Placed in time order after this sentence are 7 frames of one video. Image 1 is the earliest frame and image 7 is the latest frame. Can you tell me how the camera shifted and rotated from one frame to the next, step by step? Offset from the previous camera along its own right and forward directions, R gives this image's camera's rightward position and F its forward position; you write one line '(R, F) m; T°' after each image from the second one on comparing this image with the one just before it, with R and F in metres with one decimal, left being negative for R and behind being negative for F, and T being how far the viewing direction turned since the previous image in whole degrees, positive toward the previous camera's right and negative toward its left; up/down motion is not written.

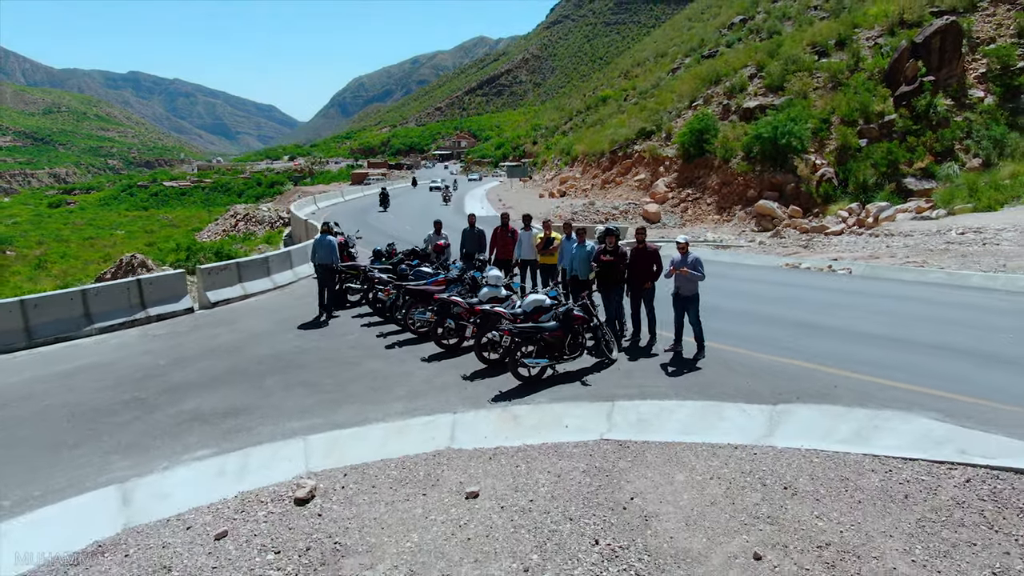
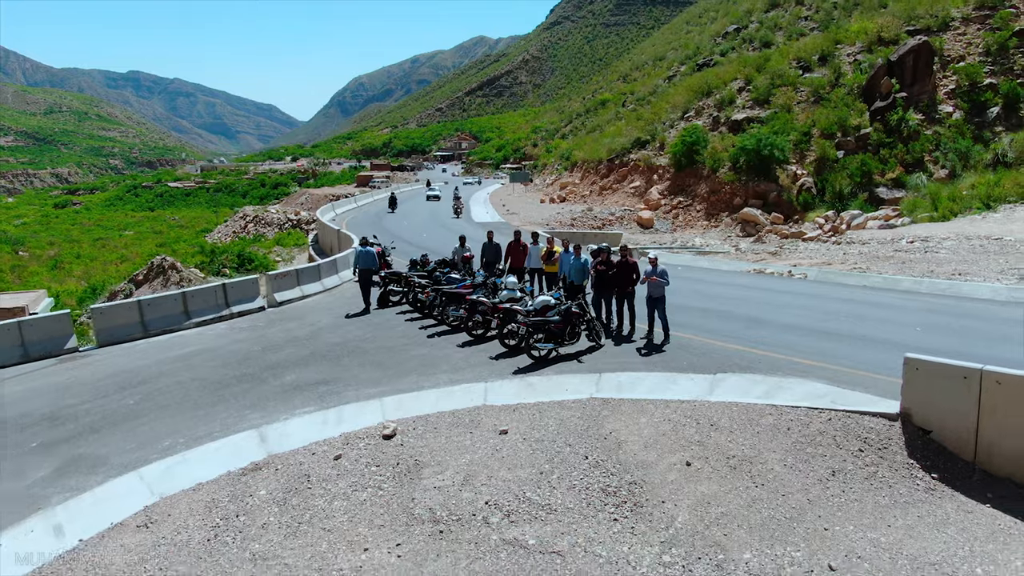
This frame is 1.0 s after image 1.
(-0.1, -1.8) m; 0°
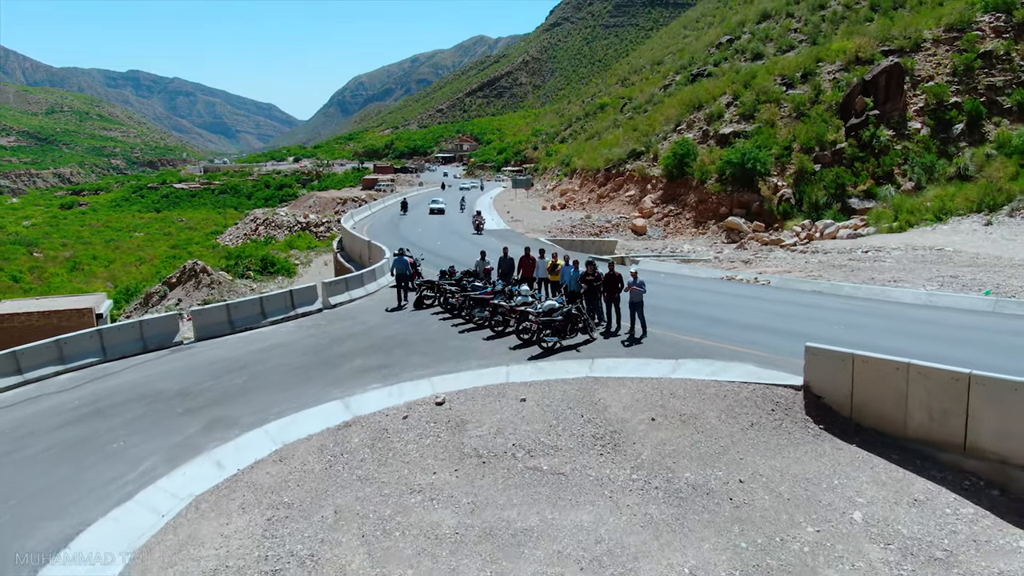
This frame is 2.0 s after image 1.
(-0.2, -2.1) m; 0°
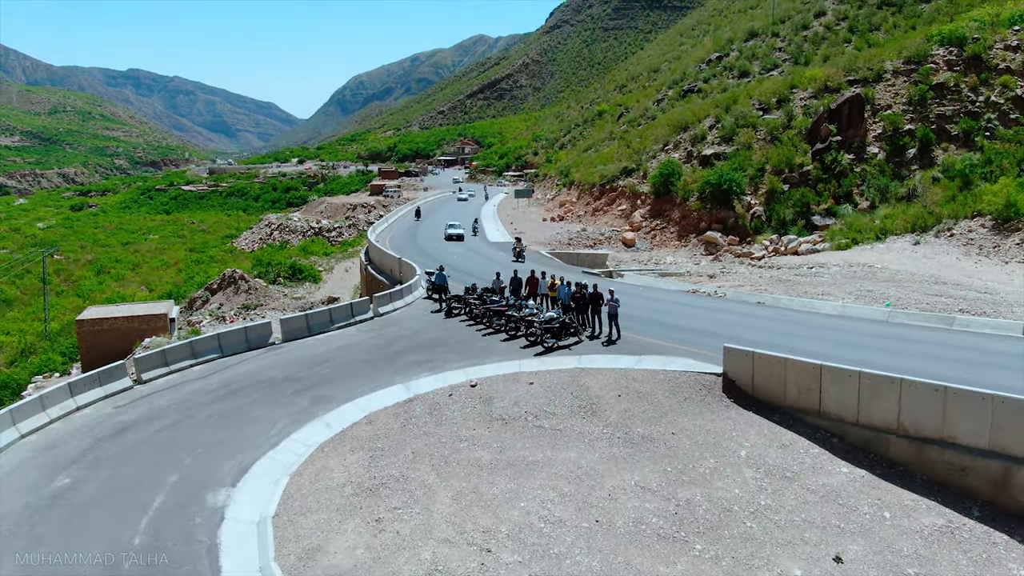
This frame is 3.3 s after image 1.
(-0.2, -3.3) m; 0°
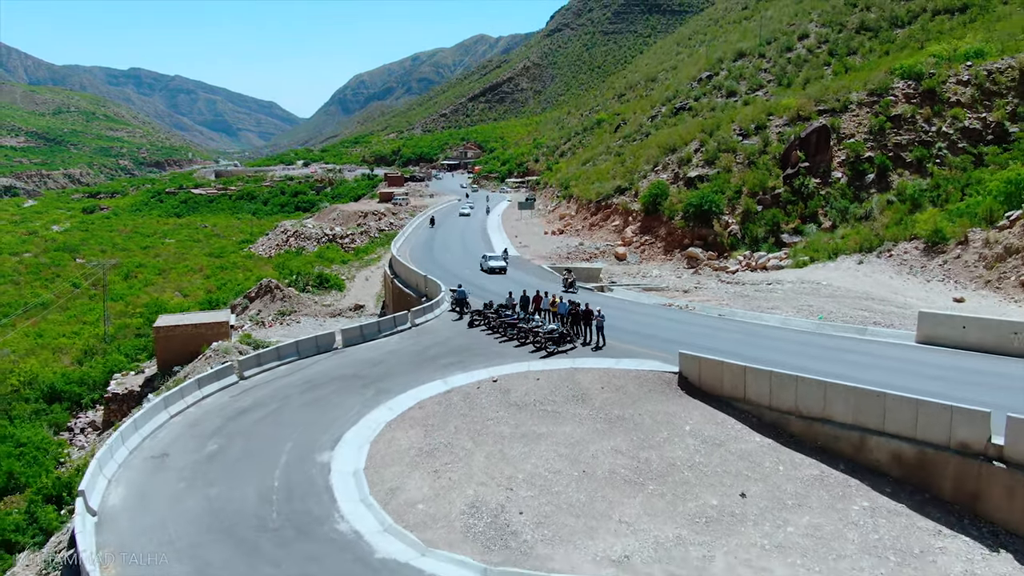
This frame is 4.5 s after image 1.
(-0.2, -3.8) m; 0°
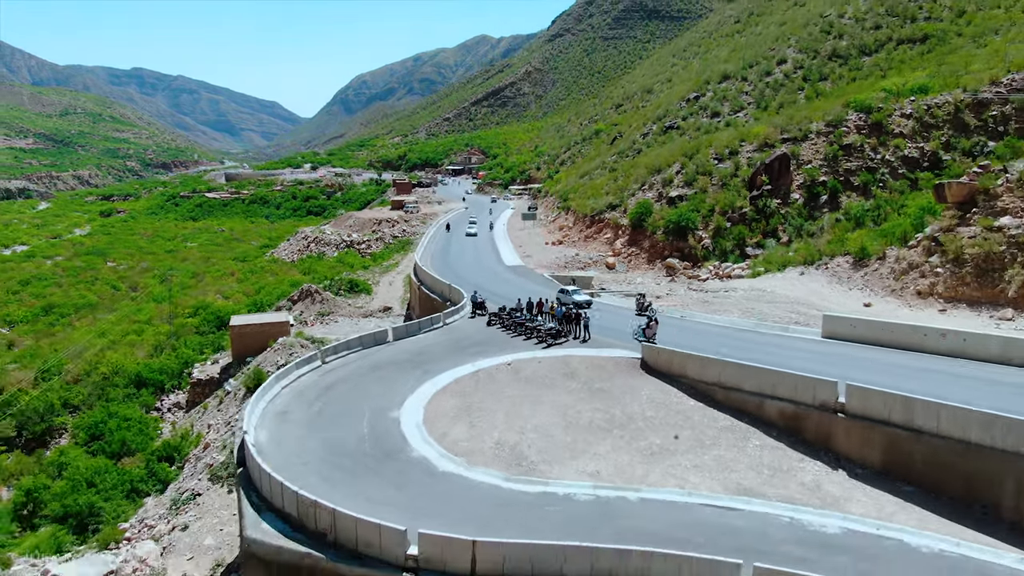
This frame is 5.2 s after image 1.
(-0.2, -5.6) m; 0°
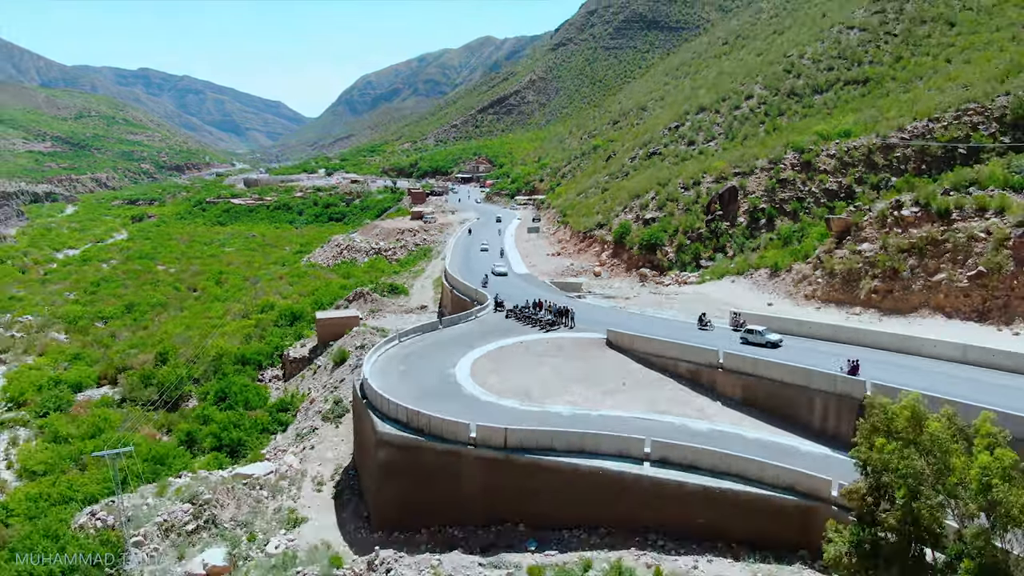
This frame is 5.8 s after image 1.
(-0.3, -11.0) m; 0°
